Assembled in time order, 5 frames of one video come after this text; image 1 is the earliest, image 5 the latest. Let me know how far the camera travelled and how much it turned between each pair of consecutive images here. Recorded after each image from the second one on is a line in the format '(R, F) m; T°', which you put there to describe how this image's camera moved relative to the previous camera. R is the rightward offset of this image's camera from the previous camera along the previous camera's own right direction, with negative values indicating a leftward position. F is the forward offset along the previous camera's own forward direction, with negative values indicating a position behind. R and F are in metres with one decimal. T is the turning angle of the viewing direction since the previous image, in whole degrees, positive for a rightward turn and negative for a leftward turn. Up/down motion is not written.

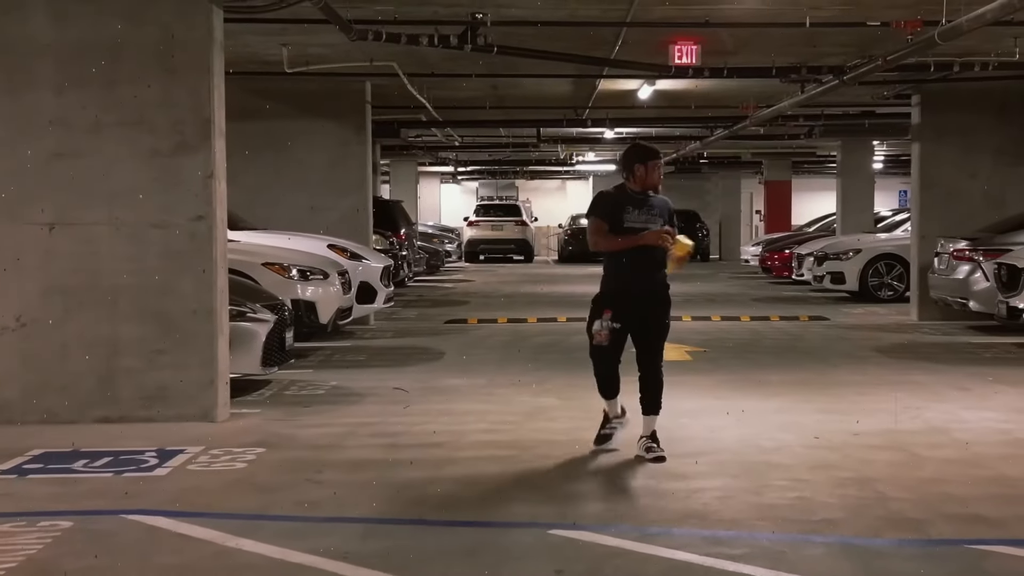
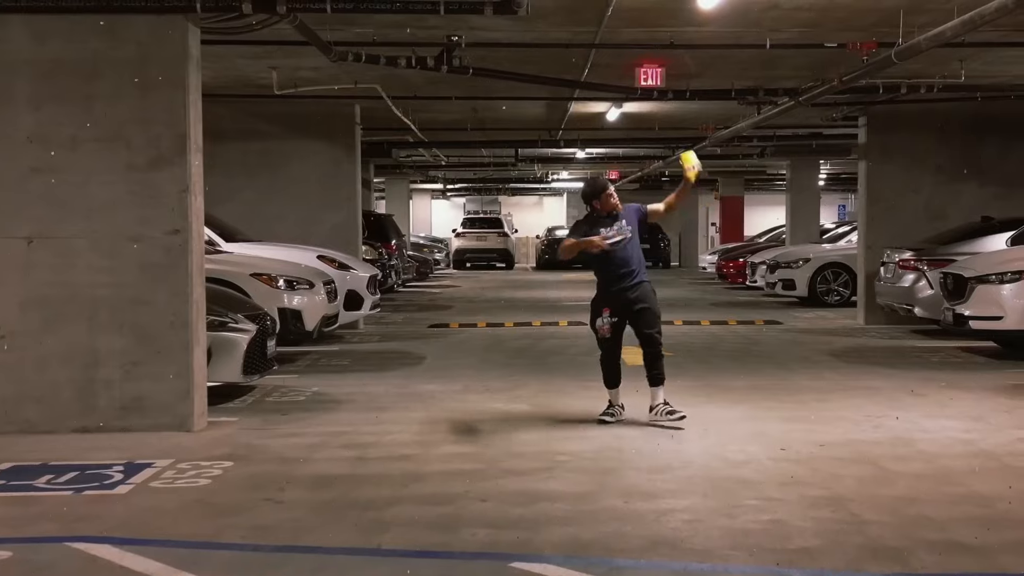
(+0.1, -0.2) m; +1°
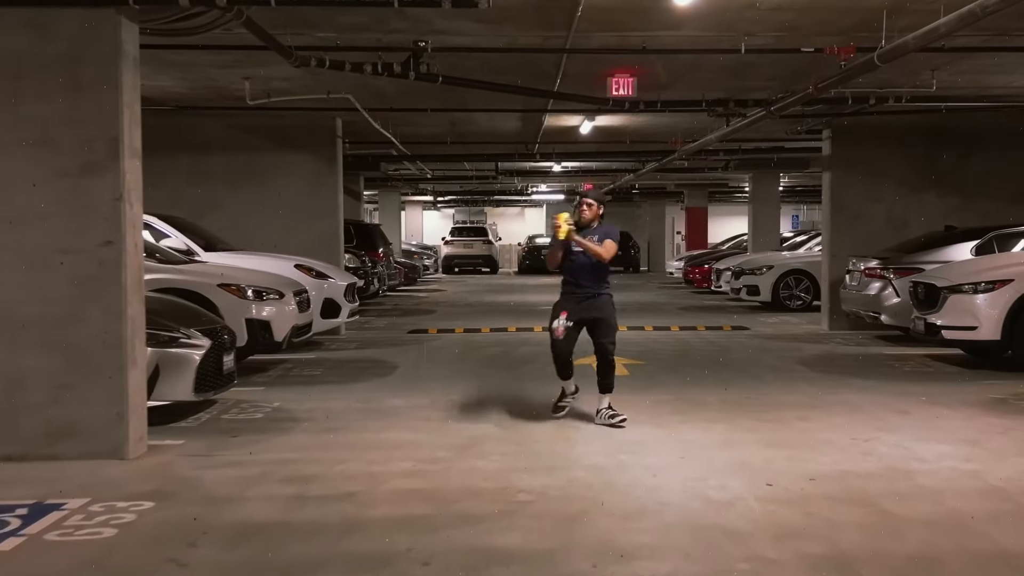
(+0.1, +0.3) m; +2°
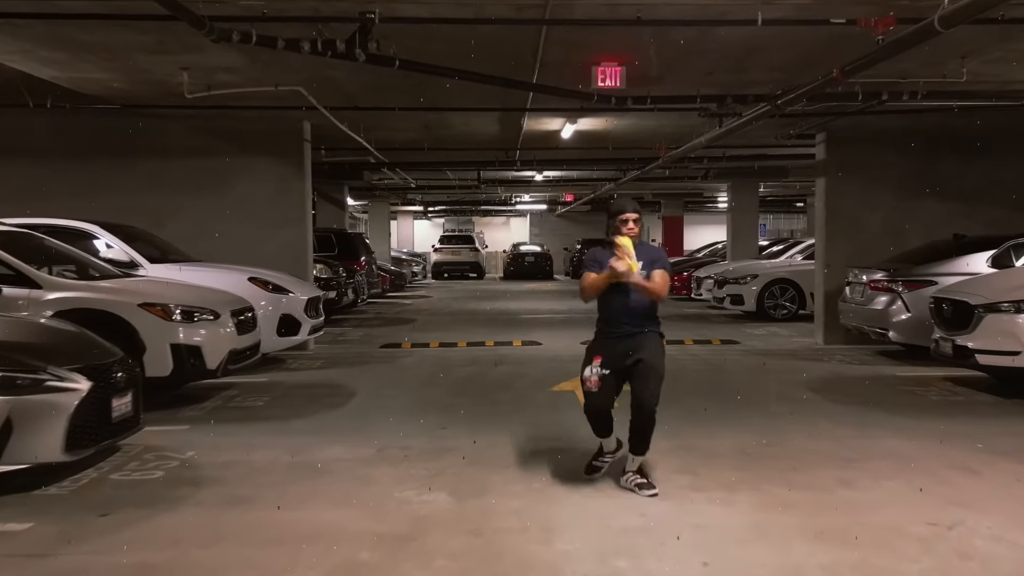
(+0.1, +1.1) m; +2°
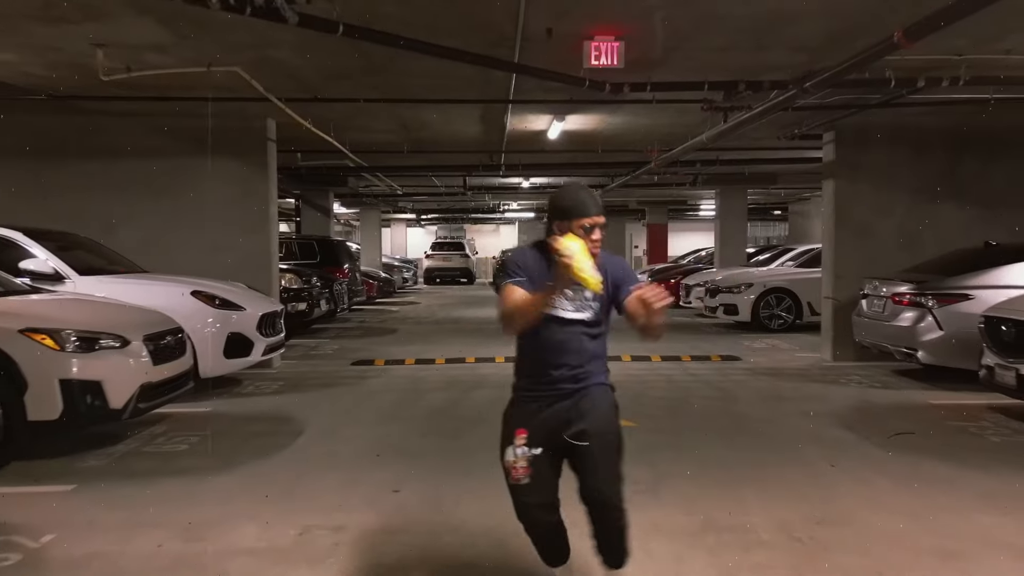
(+0.1, +1.3) m; +1°
